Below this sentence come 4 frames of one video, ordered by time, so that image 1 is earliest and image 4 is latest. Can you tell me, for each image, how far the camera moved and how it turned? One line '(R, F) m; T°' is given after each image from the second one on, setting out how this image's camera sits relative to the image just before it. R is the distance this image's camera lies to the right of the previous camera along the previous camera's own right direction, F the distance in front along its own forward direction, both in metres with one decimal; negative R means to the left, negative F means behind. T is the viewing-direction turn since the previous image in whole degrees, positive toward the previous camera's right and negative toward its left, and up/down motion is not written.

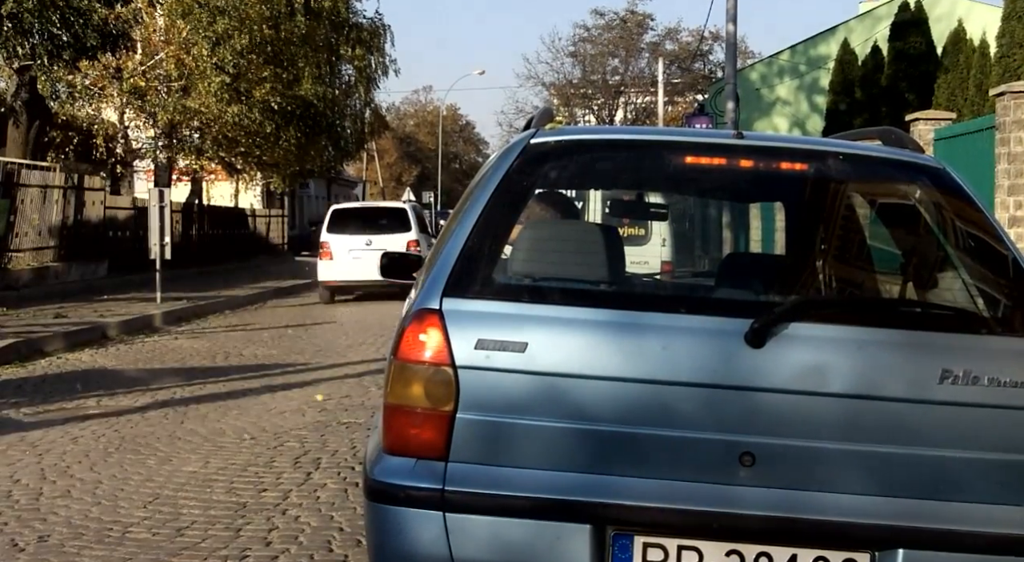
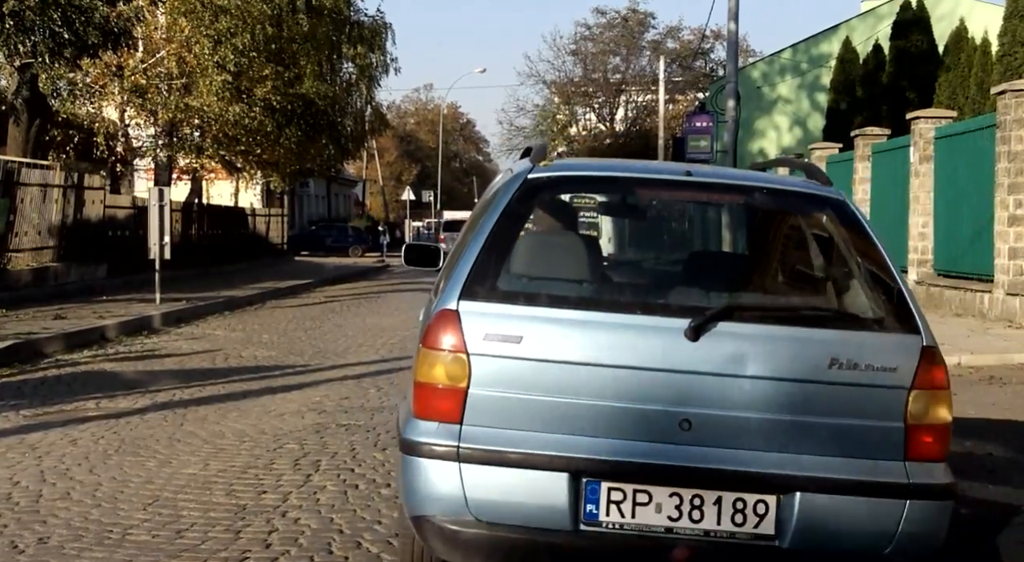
(0.0, 0.0) m; 0°
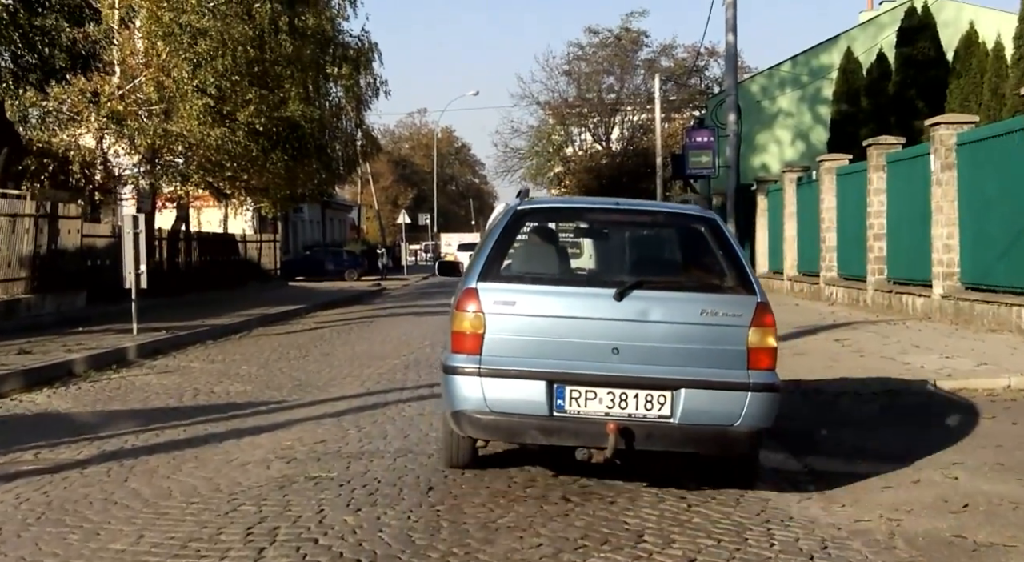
(0.0, +1.3) m; 0°
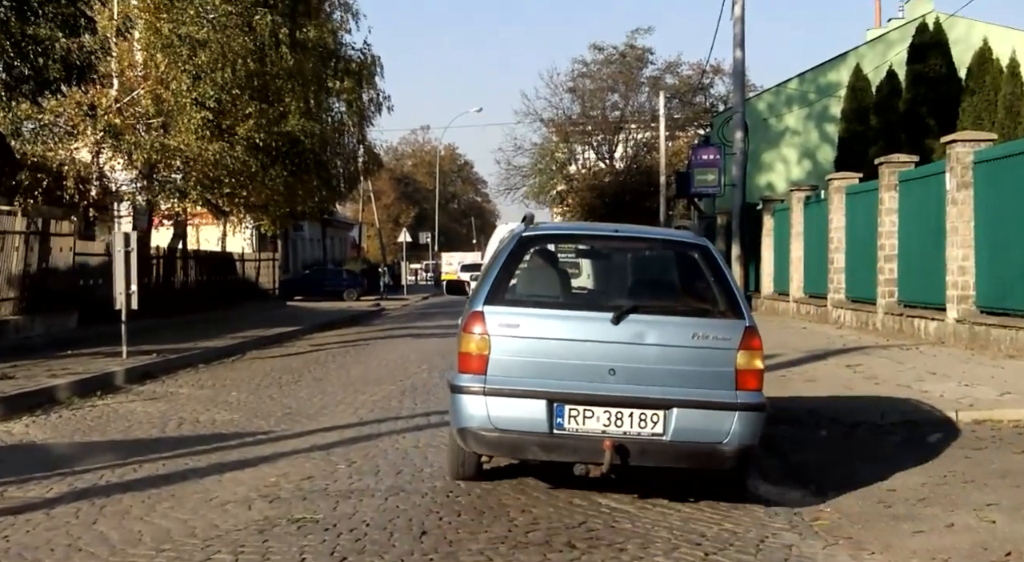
(0.0, +0.6) m; 0°
